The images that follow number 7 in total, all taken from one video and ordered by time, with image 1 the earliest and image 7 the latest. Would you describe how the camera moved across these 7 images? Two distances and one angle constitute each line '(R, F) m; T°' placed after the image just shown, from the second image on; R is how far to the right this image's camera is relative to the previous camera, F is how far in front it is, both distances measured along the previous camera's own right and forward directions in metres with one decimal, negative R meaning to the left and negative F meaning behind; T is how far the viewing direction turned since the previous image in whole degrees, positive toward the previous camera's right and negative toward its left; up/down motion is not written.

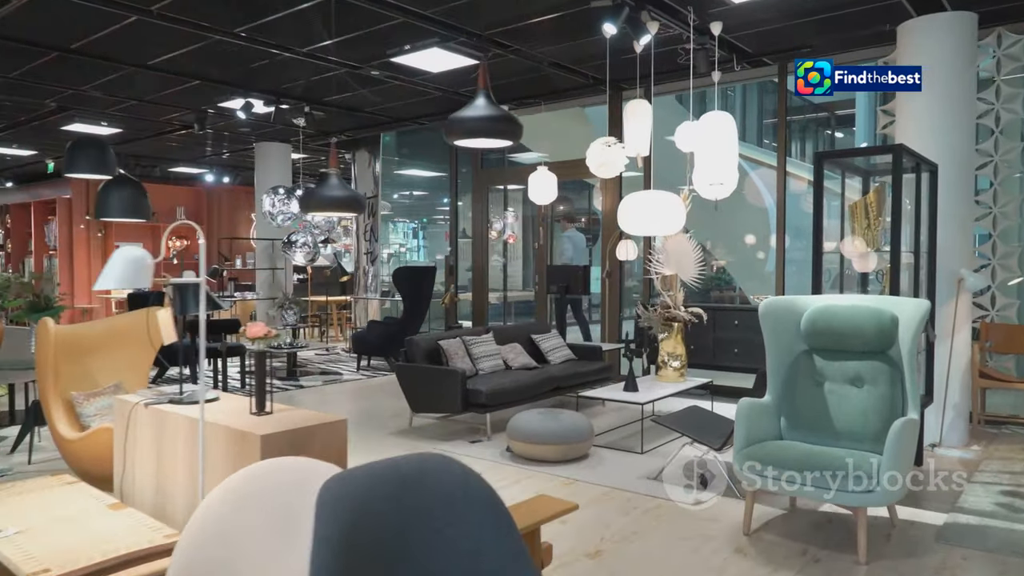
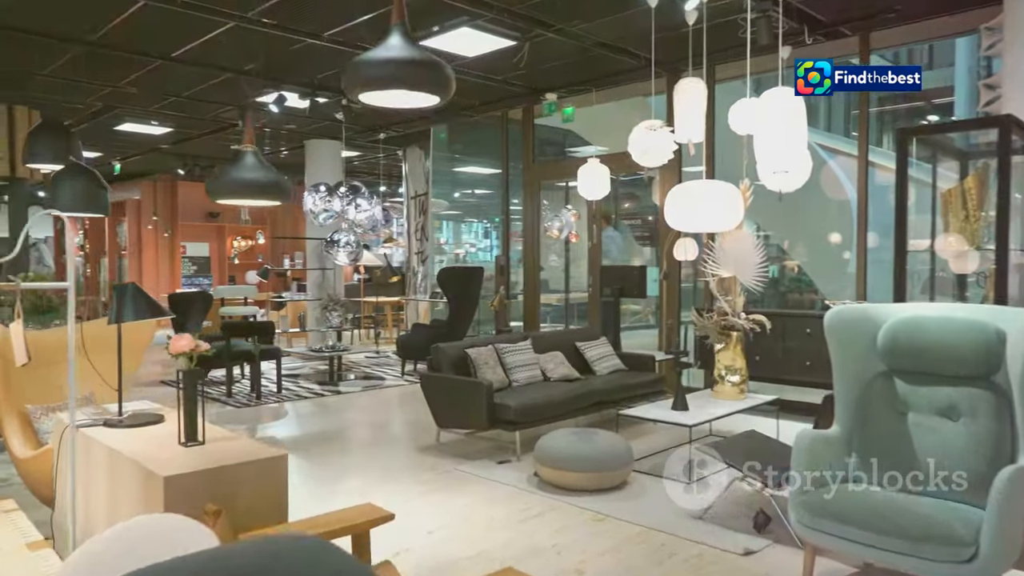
(+0.3, +0.6) m; -6°
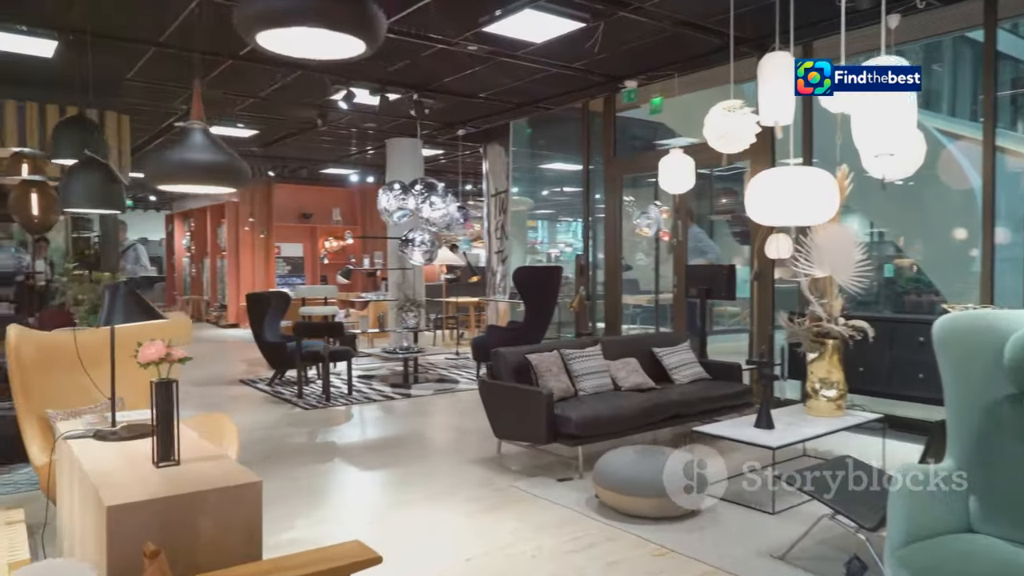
(+0.2, +0.4) m; -8°
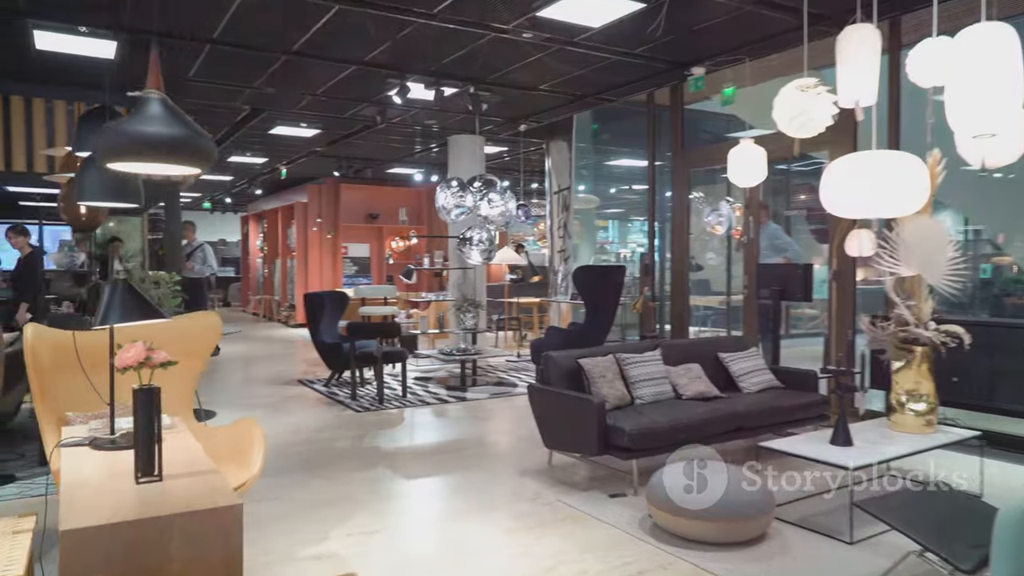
(+0.1, +0.3) m; -6°
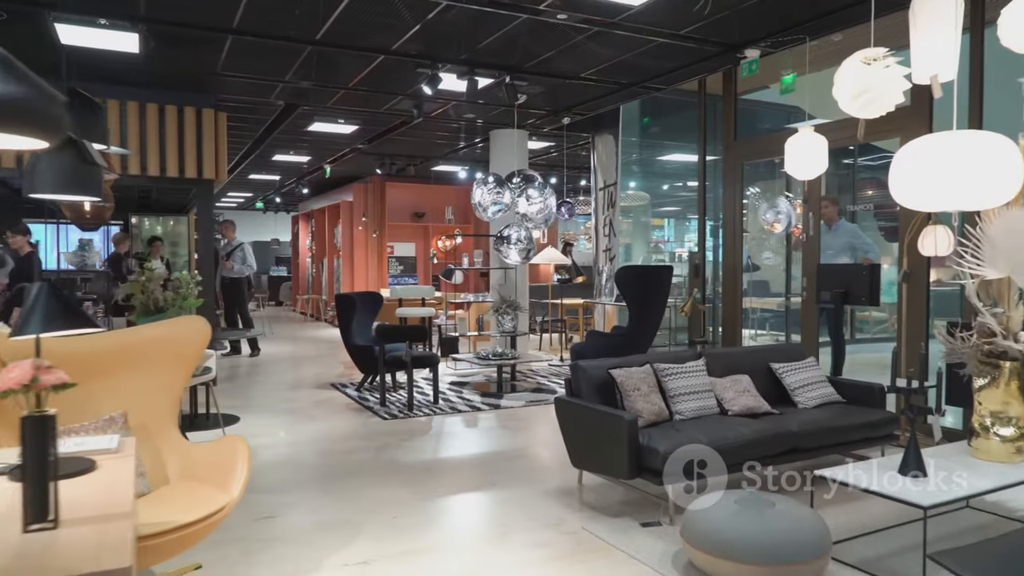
(+0.2, +0.4) m; -4°
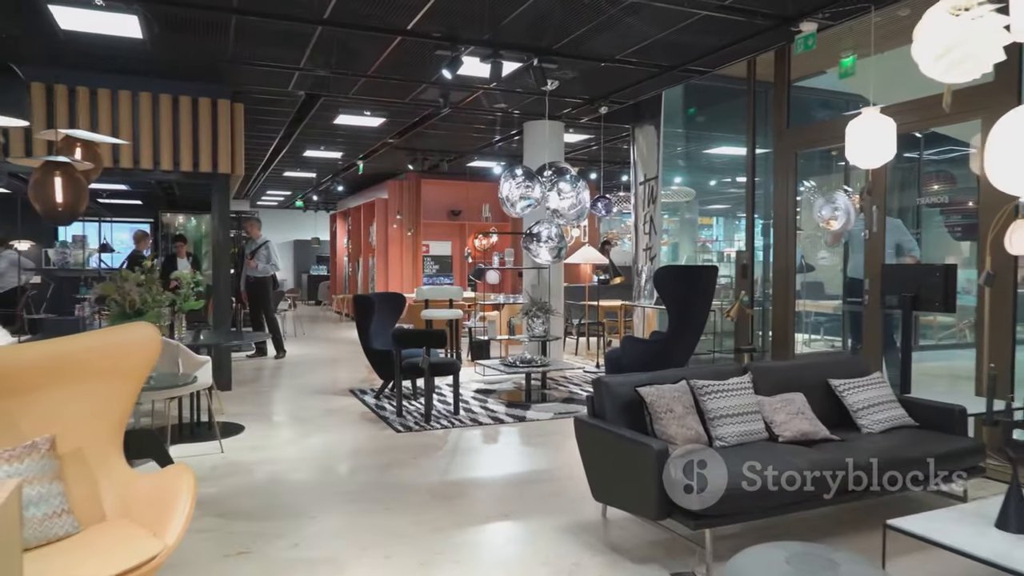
(+0.2, +0.5) m; -4°
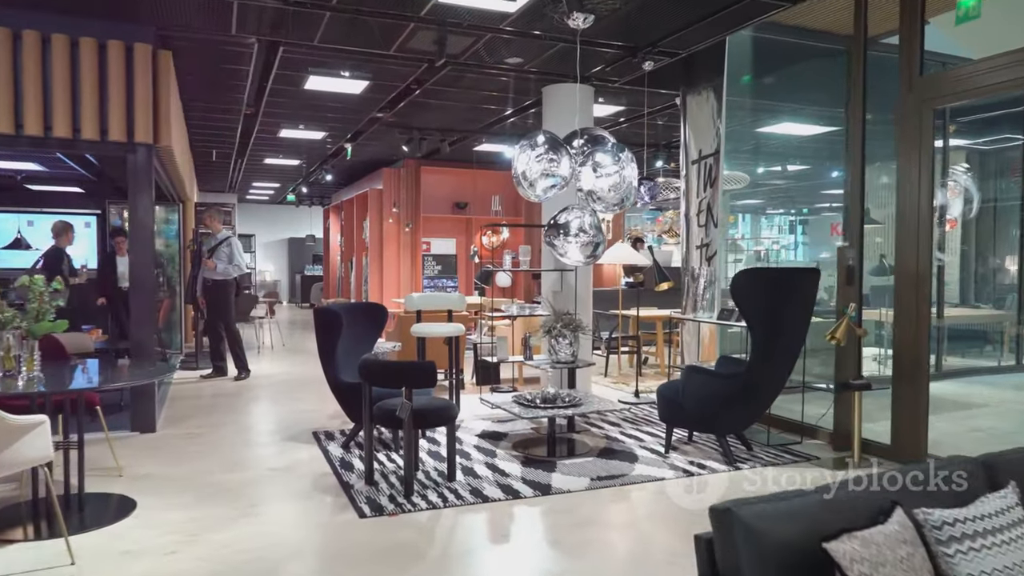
(-0.1, +1.8) m; -1°
